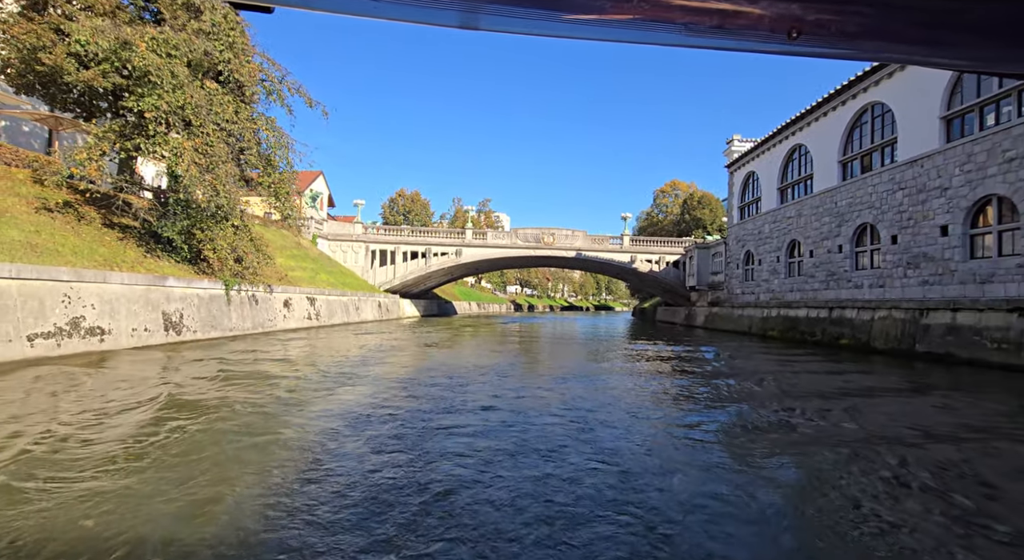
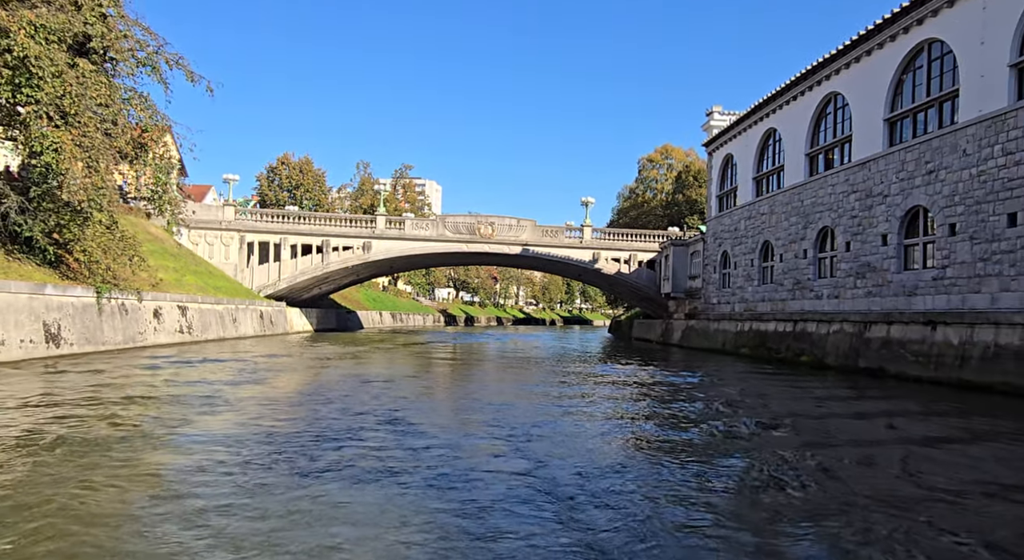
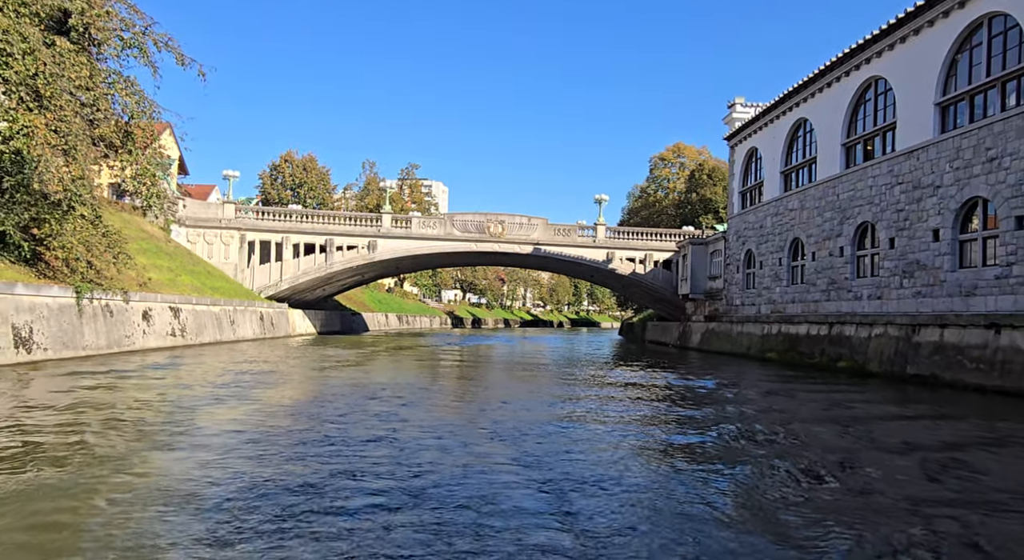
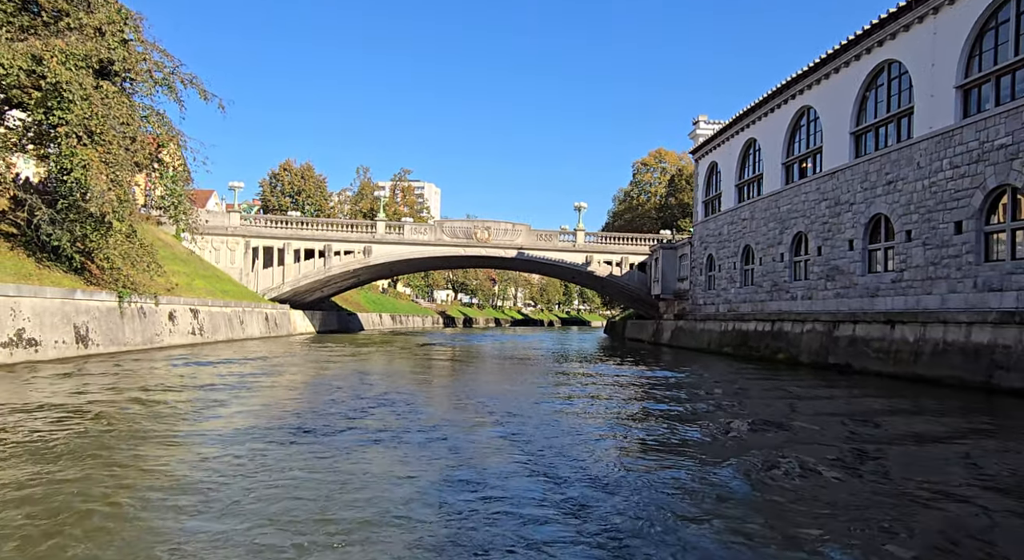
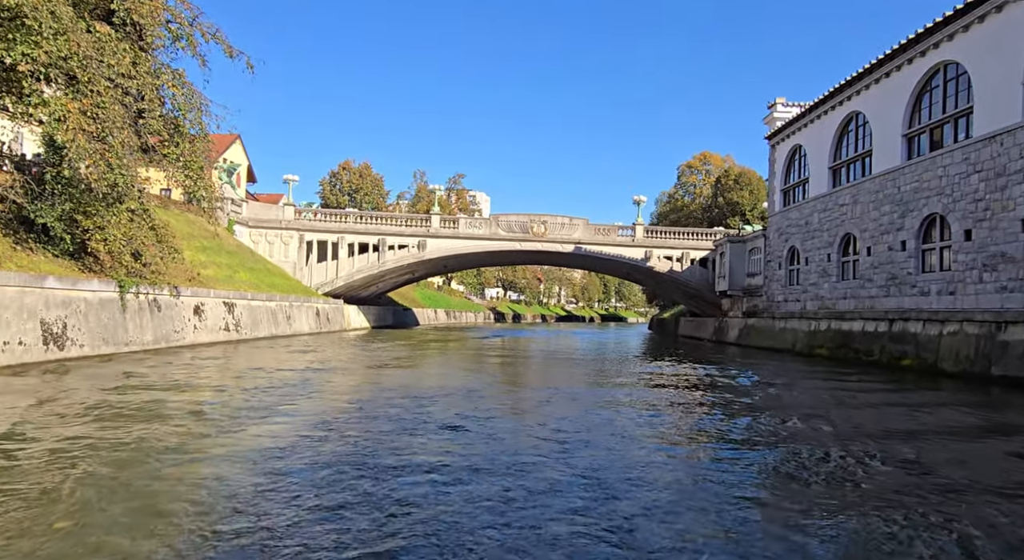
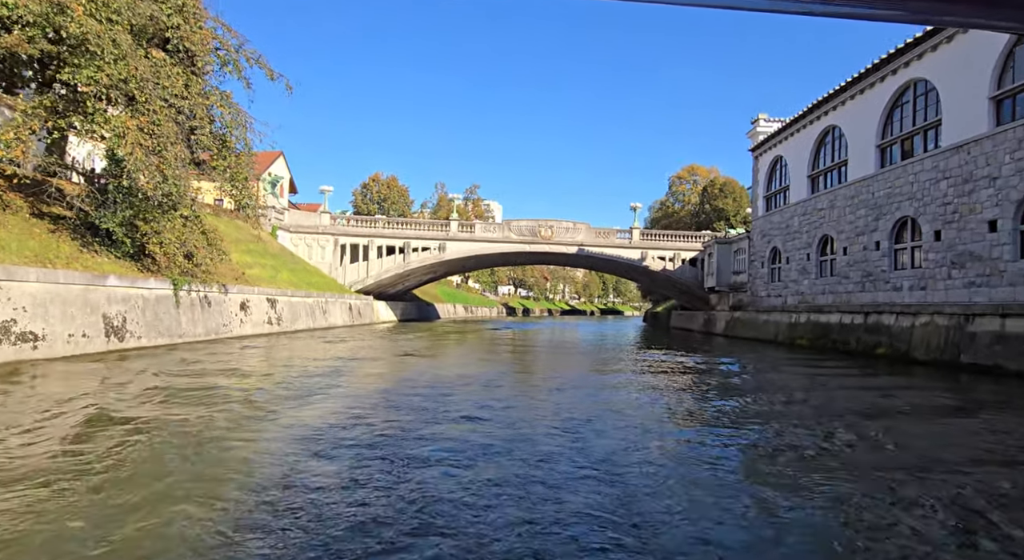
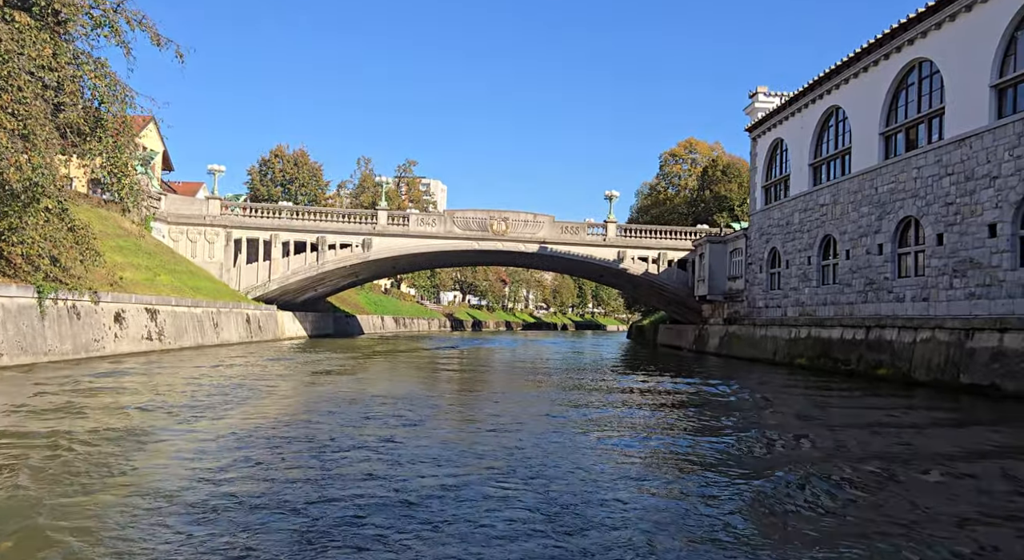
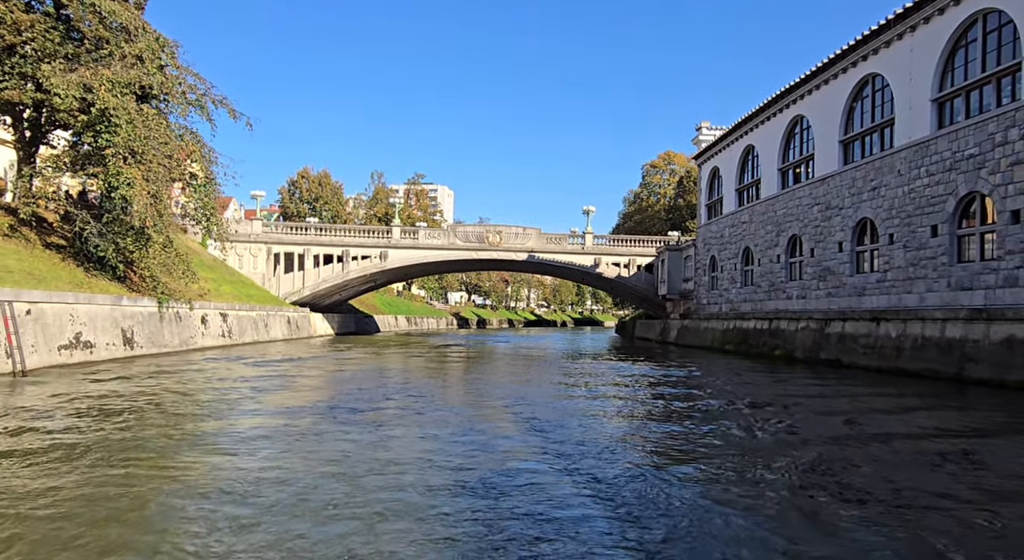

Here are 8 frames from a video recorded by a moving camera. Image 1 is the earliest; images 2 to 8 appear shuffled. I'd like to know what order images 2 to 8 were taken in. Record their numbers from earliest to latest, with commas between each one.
6, 5, 7, 3, 2, 4, 8
